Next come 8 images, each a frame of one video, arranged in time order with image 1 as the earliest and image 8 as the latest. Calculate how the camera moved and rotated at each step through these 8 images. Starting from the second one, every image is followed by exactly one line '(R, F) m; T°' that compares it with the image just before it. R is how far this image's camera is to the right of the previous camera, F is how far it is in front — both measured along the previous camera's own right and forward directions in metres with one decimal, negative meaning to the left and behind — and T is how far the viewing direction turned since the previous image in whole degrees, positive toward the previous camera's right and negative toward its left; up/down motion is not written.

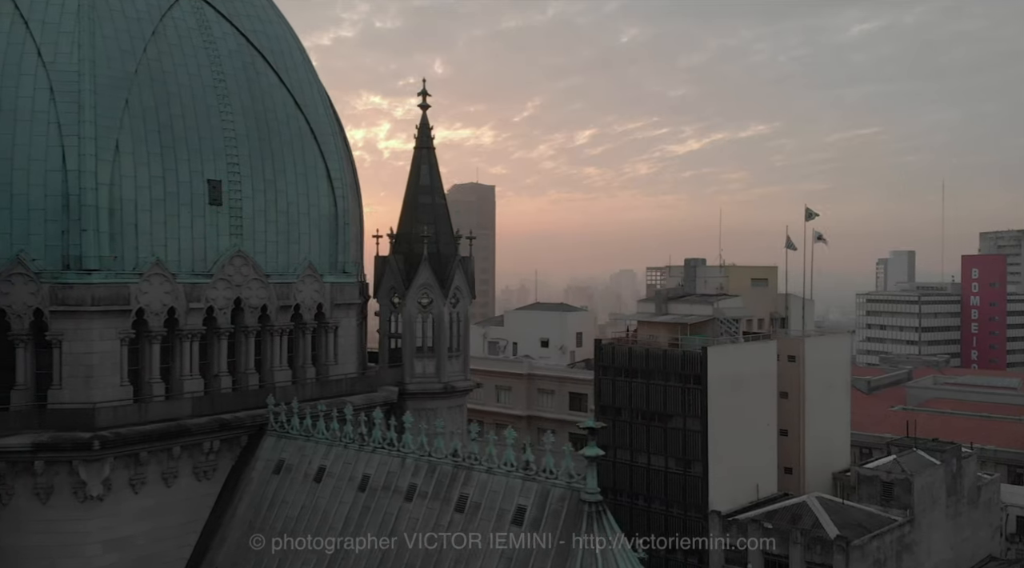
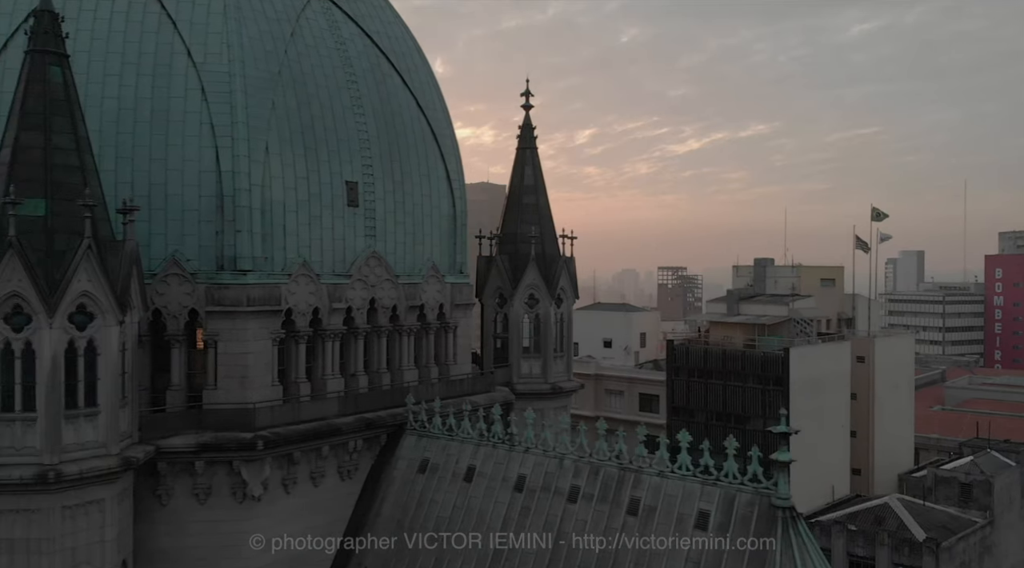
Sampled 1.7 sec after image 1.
(-3.2, +0.1) m; -1°
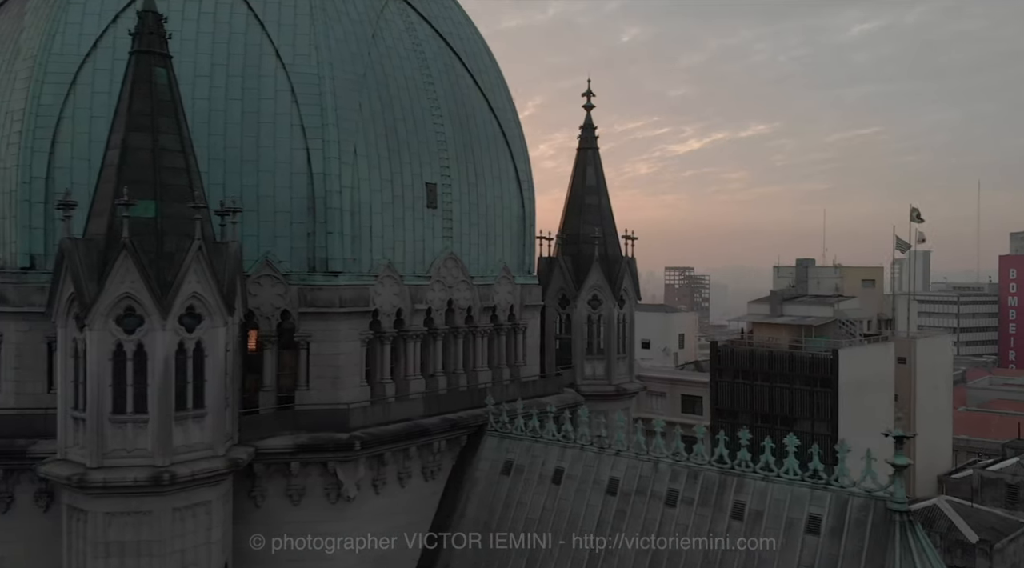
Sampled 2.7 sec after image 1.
(-1.9, 0.0) m; 0°
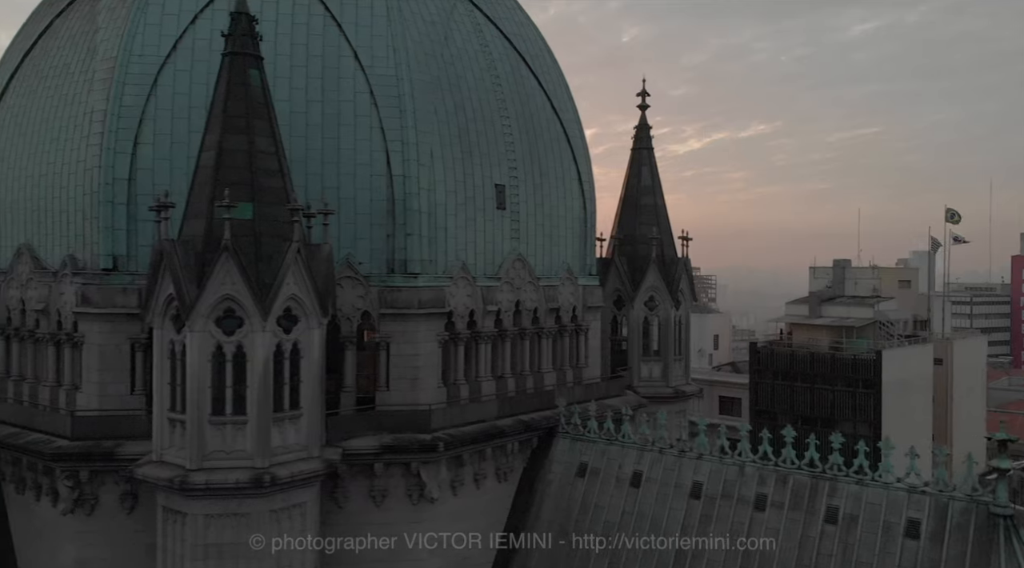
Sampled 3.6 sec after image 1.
(-1.7, 0.0) m; 0°
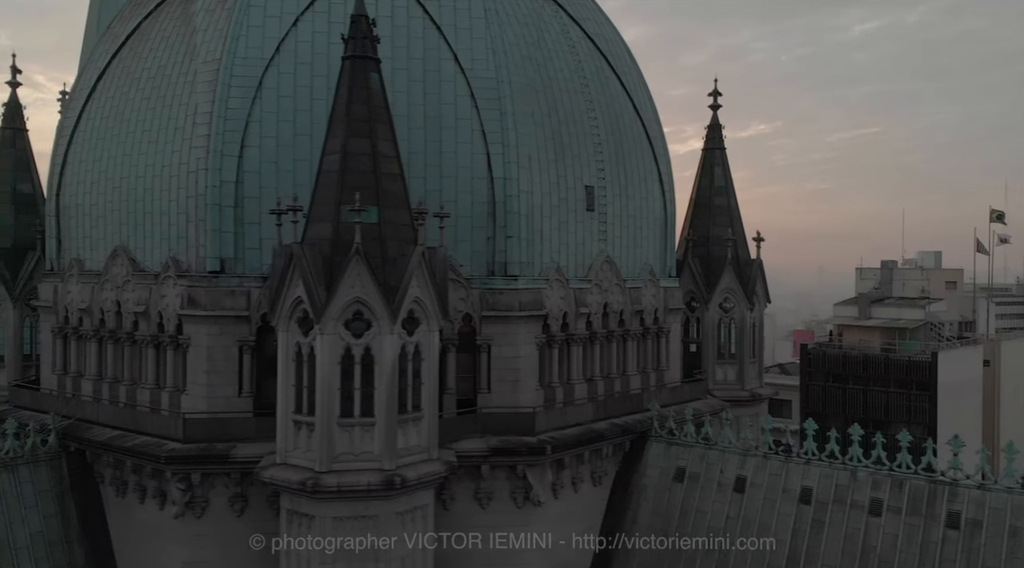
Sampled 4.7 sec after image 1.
(-2.2, +0.1) m; 0°
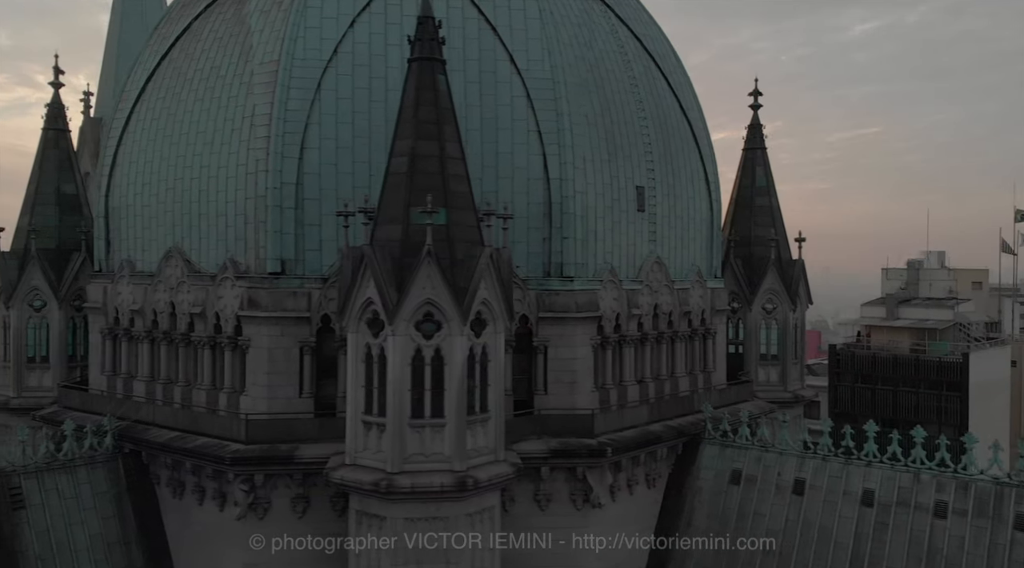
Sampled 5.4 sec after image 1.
(-1.3, 0.0) m; 0°
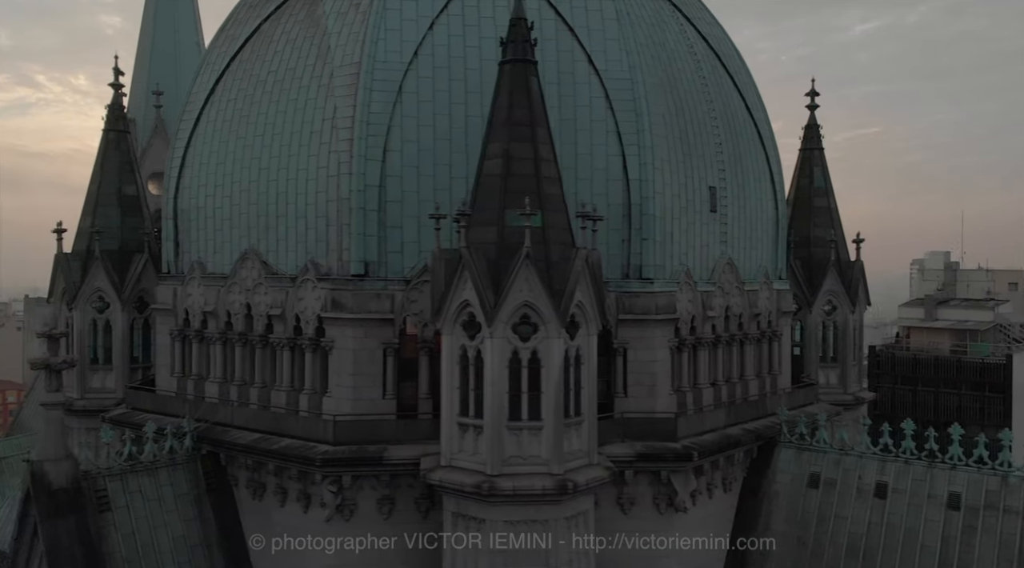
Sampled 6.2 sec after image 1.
(-1.8, 0.0) m; 0°
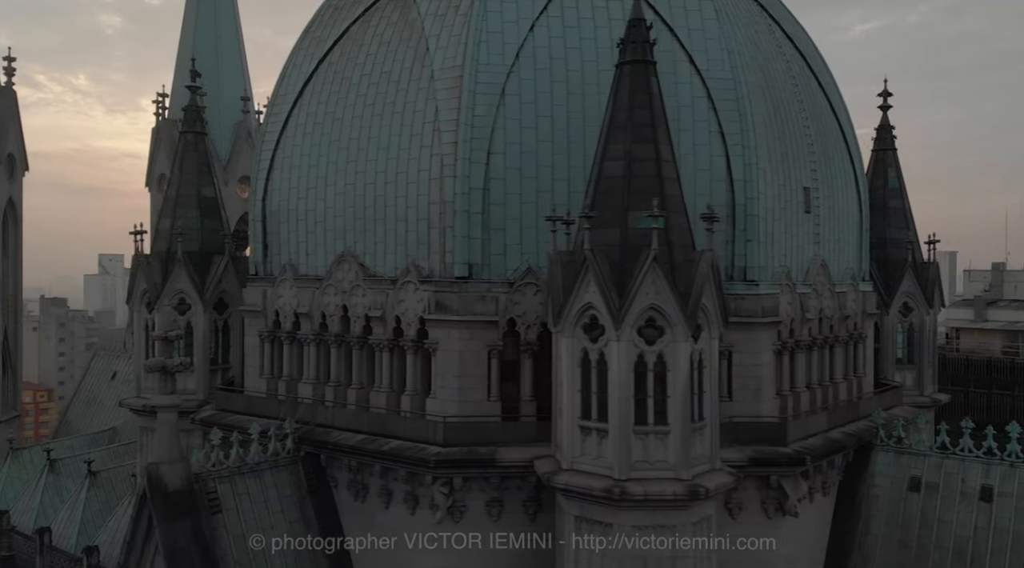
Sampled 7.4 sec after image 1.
(-2.3, +0.1) m; 0°
